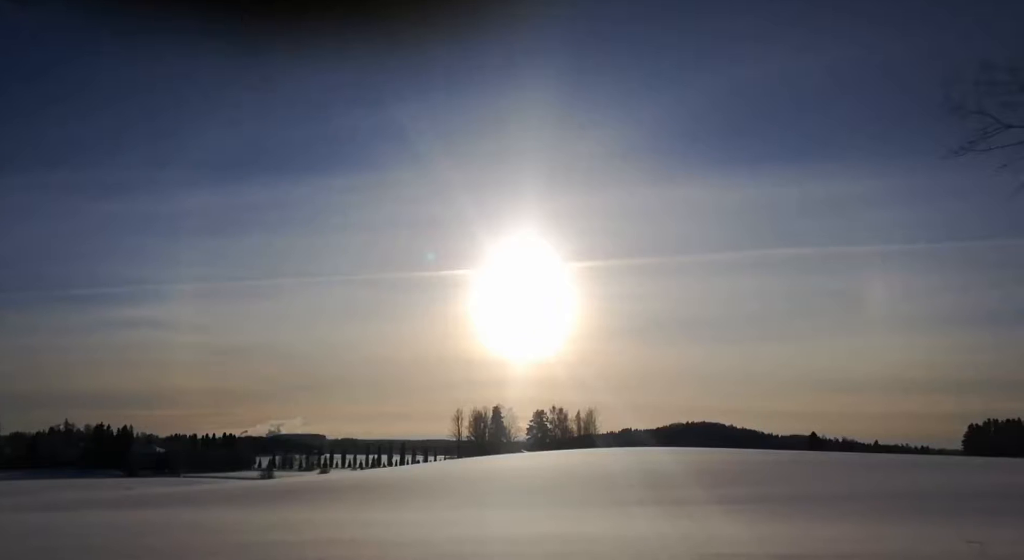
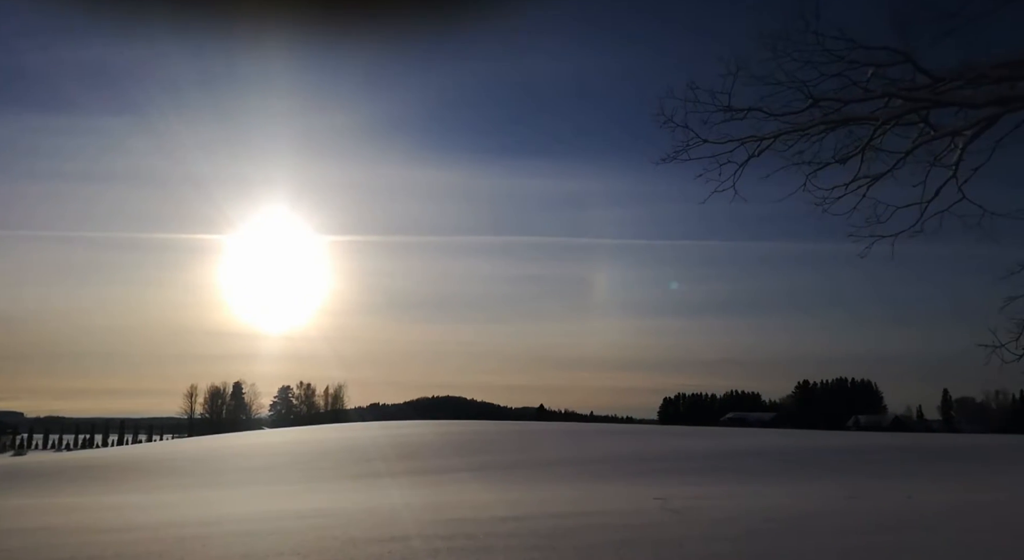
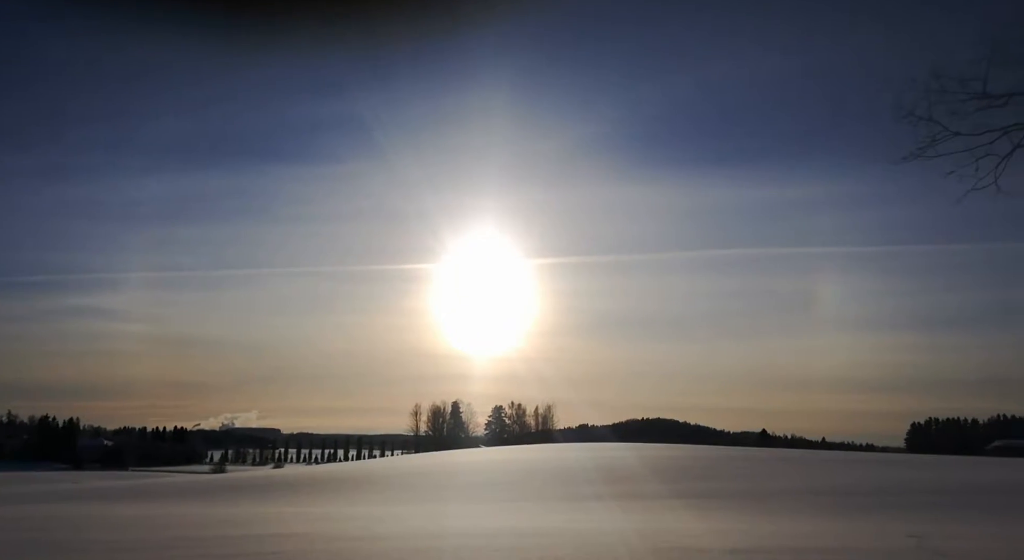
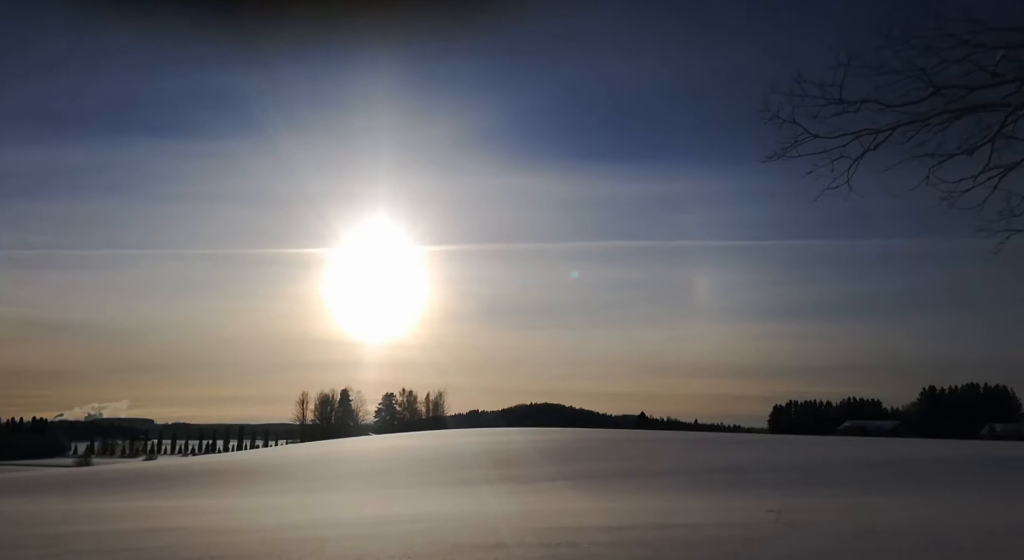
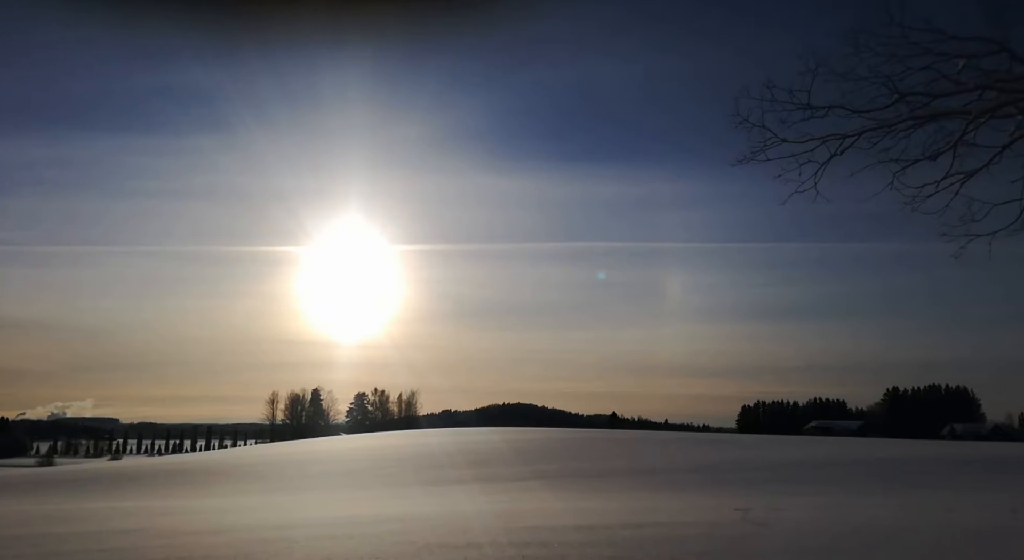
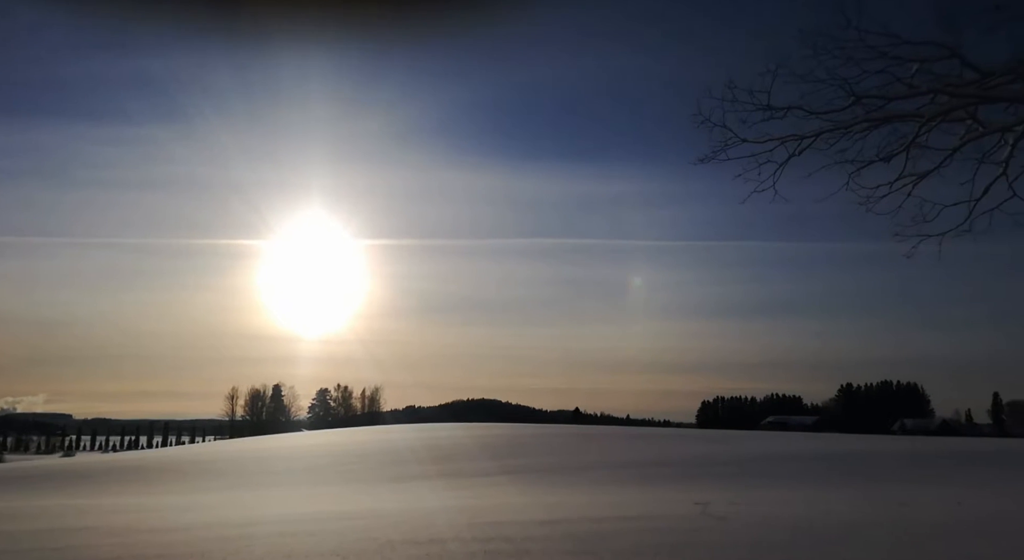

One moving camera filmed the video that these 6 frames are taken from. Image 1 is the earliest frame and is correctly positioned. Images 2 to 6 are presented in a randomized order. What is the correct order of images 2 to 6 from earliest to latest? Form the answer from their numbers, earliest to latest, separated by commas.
3, 4, 5, 6, 2
